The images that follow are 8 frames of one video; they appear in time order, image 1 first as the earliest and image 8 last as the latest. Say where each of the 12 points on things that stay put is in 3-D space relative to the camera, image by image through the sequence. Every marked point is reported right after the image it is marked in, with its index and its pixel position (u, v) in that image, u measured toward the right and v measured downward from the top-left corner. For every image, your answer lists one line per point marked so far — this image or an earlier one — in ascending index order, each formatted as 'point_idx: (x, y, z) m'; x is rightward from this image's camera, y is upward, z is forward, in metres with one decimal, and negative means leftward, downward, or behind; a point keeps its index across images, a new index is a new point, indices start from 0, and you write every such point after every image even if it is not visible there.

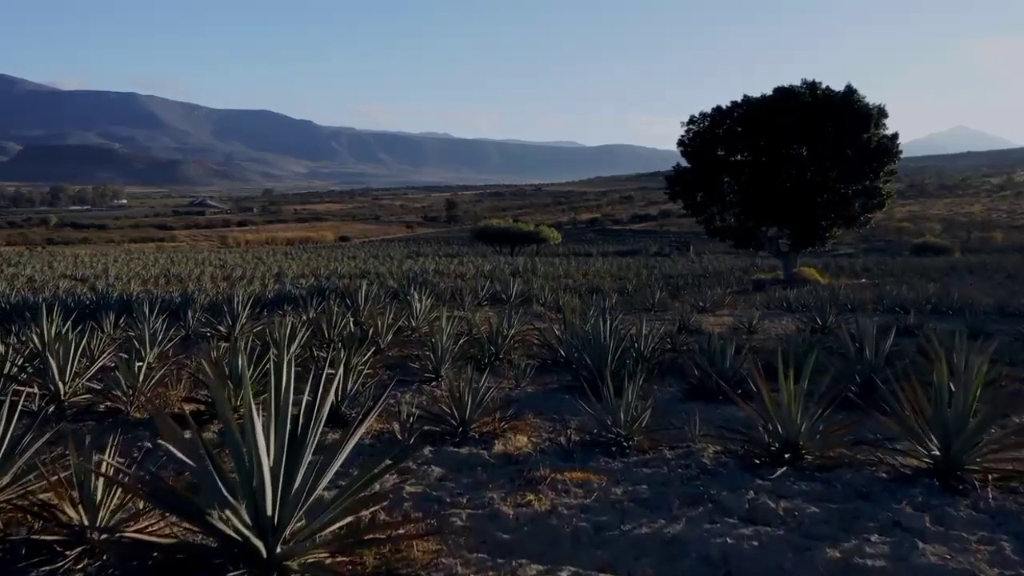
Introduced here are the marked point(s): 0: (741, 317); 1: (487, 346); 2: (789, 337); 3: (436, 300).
0: (+3.3, -0.4, +15.6) m
1: (-0.2, -0.6, +10.3) m
2: (+3.1, -0.6, +12.0) m
3: (-1.3, -0.2, +19.2) m
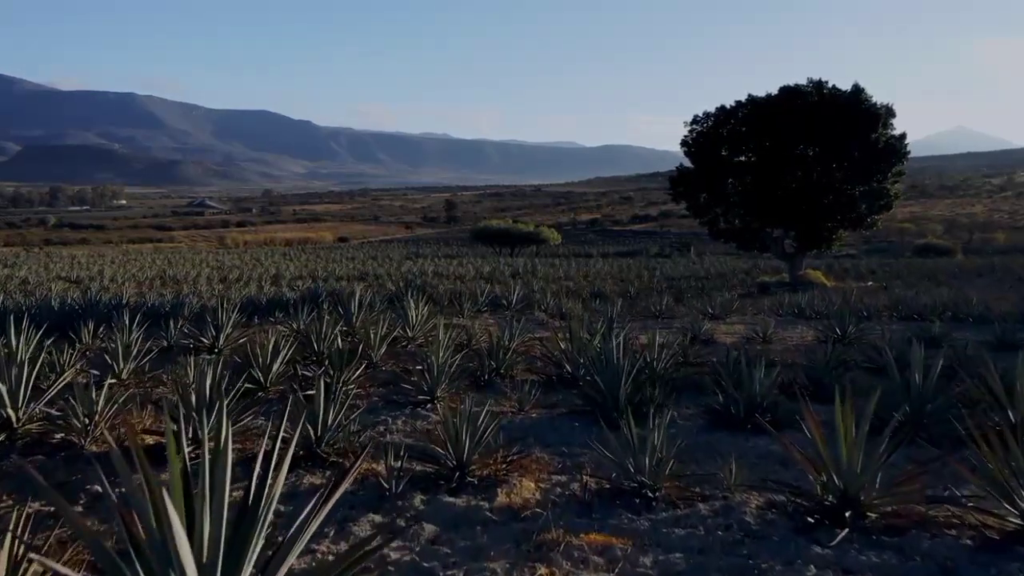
0: (+3.3, -0.5, +14.8) m
1: (-0.2, -0.7, +9.6) m
2: (+3.1, -0.6, +11.3) m
3: (-1.3, -0.3, +18.5) m
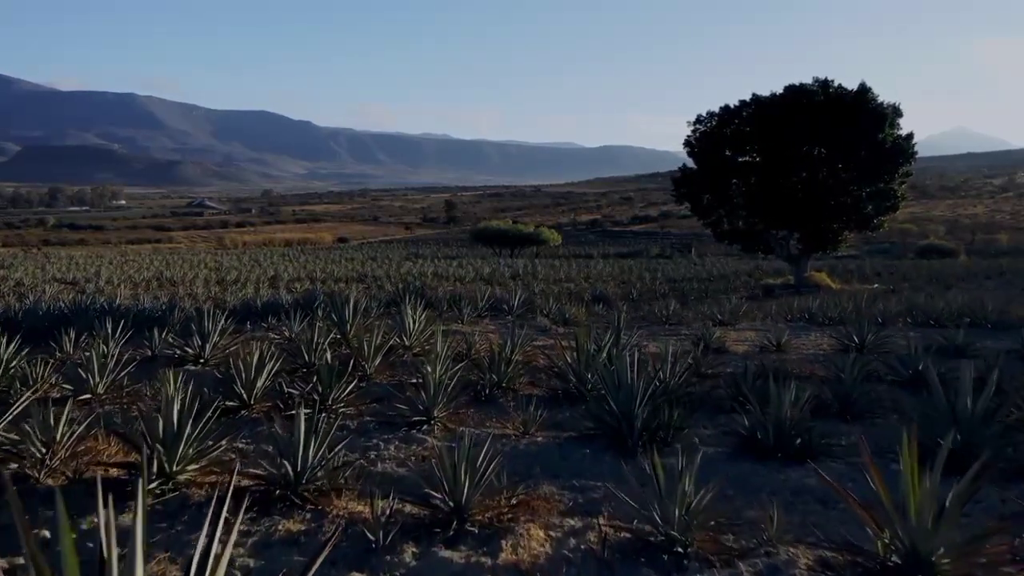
0: (+3.3, -0.6, +14.2) m
1: (-0.2, -0.7, +9.0) m
2: (+3.1, -0.7, +10.7) m
3: (-1.3, -0.4, +17.9) m
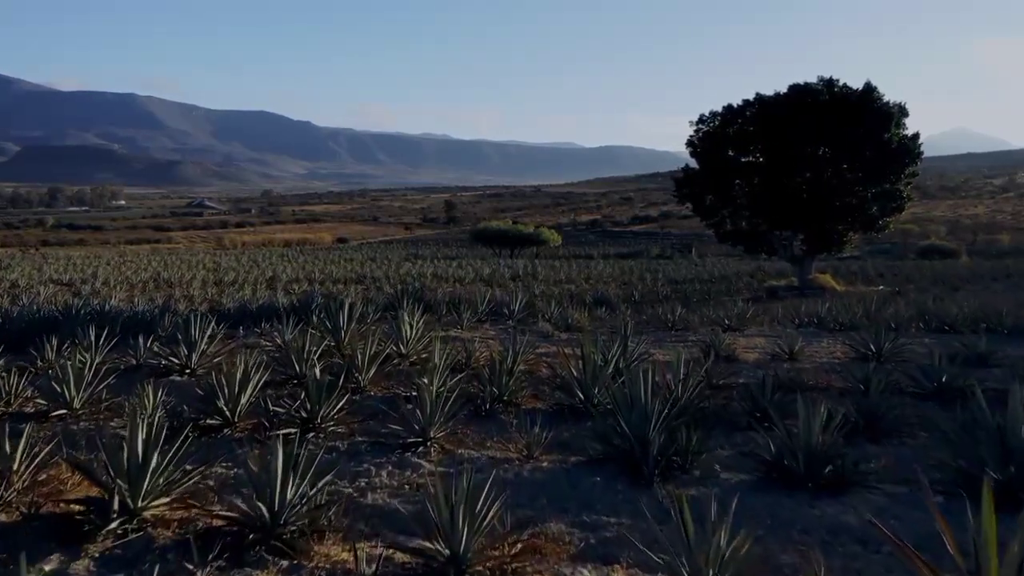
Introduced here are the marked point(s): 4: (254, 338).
0: (+3.4, -0.7, +13.7) m
1: (-0.2, -0.8, +8.5) m
2: (+3.1, -0.8, +10.2) m
3: (-1.3, -0.4, +17.4) m
4: (-3.2, -0.6, +13.6) m
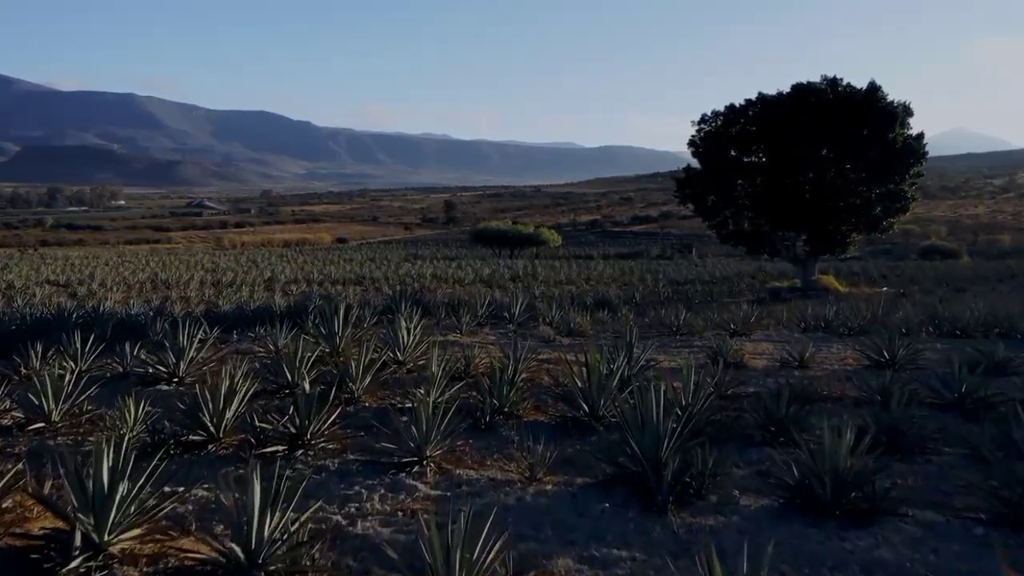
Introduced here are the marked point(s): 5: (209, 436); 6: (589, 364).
0: (+3.4, -0.7, +13.3) m
1: (-0.2, -0.8, +8.1) m
2: (+3.1, -0.8, +9.8) m
3: (-1.3, -0.5, +17.0) m
4: (-3.2, -0.7, +13.2) m
5: (-1.9, -0.9, +6.8) m
6: (+0.5, -0.5, +7.7) m
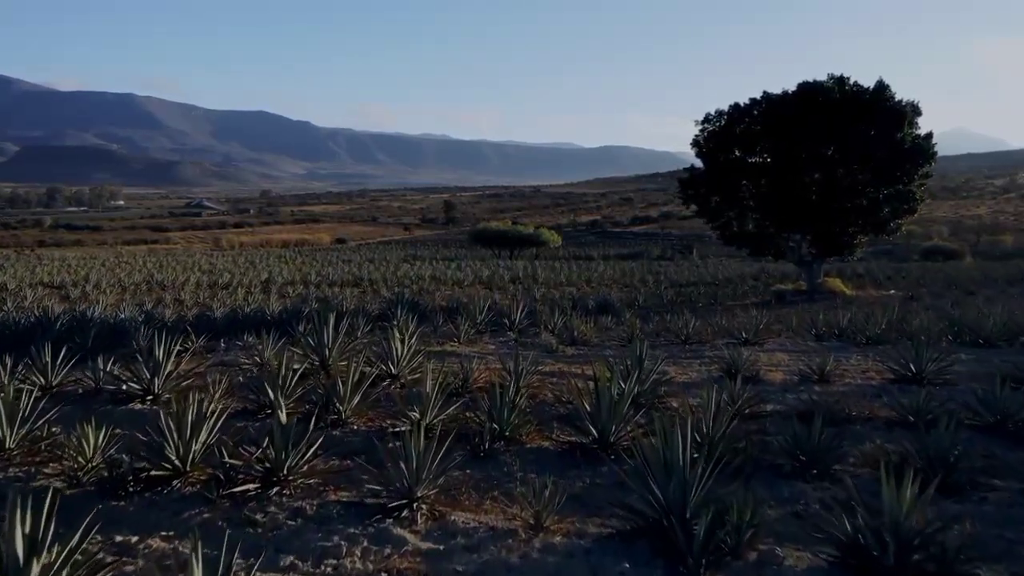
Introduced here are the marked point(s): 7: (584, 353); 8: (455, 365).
0: (+3.4, -0.8, +12.6) m
1: (-0.2, -0.9, +7.3) m
2: (+3.1, -0.9, +9.1) m
3: (-1.3, -0.6, +16.3) m
4: (-3.2, -0.8, +12.5) m
5: (-1.9, -1.0, +6.0) m
6: (+0.6, -0.6, +7.0) m
7: (+0.9, -0.8, +13.1) m
8: (-0.6, -0.8, +11.6) m
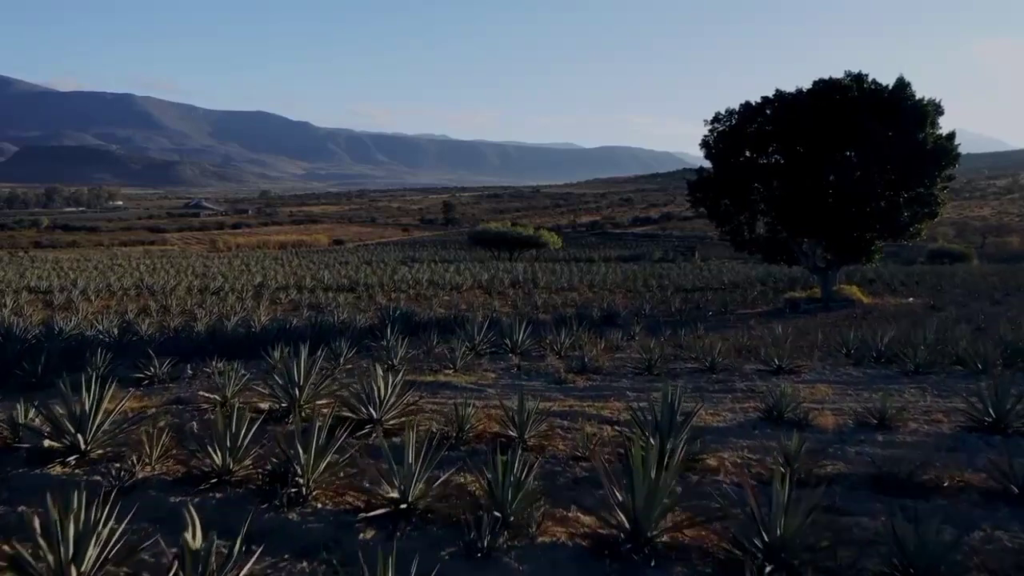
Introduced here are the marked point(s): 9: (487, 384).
0: (+3.4, -1.0, +11.0) m
1: (-0.1, -1.2, +5.7) m
2: (+3.2, -1.2, +7.4) m
3: (-1.2, -0.8, +14.6) m
4: (-3.2, -1.0, +10.9) m
5: (-1.8, -1.2, +4.4) m
6: (+0.6, -0.9, +5.3) m
7: (+0.9, -1.0, +11.5) m
8: (-0.6, -1.0, +9.9) m
9: (-0.3, -1.0, +11.6) m
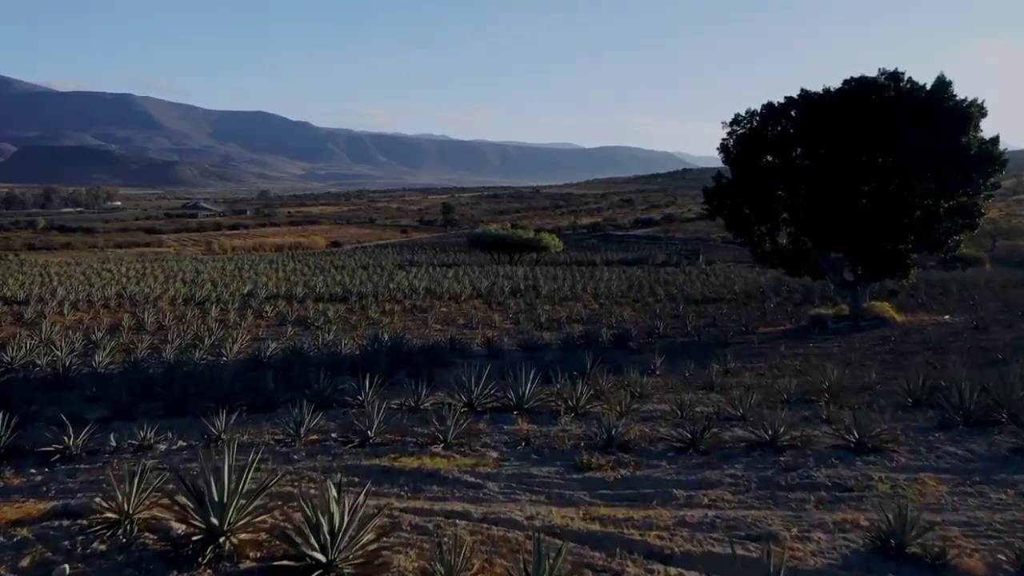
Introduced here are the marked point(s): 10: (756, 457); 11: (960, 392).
0: (+3.5, -1.5, +8.2) m
1: (-0.1, -1.7, +2.9) m
2: (+3.2, -1.6, +4.7) m
3: (-1.2, -1.3, +11.8) m
4: (-3.1, -1.5, +8.1) m
5: (-1.8, -1.7, +1.6) m
6: (+0.7, -1.4, +2.6) m
7: (+0.9, -1.5, +8.7) m
8: (-0.5, -1.5, +7.2) m
9: (-0.2, -1.5, +8.8) m
10: (+2.1, -1.5, +9.5) m
11: (+5.6, -1.3, +13.2) m
